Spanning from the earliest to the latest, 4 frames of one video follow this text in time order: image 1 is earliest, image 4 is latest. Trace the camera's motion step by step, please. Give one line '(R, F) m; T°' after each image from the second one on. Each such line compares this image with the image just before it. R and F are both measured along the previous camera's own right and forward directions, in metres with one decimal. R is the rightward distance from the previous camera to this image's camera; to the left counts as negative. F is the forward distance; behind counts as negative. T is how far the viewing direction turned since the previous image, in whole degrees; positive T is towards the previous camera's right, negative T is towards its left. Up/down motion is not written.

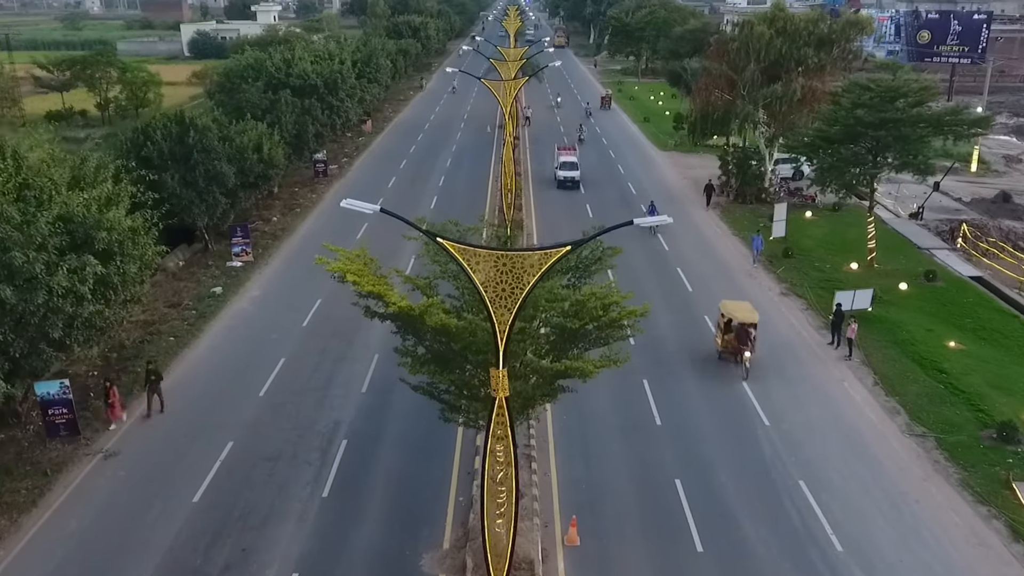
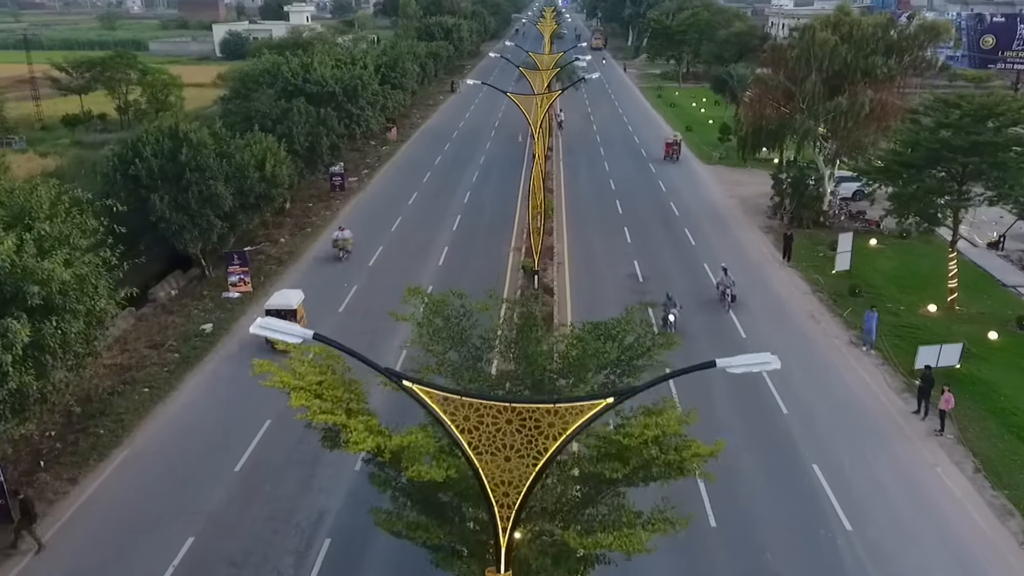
(+0.2, +3.3) m; -2°
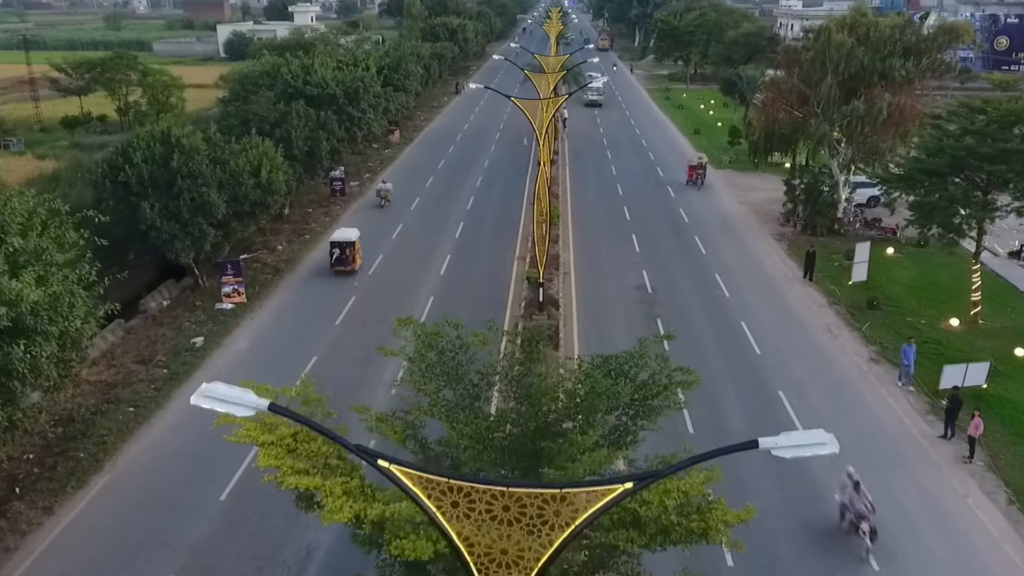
(0.0, +1.0) m; 0°
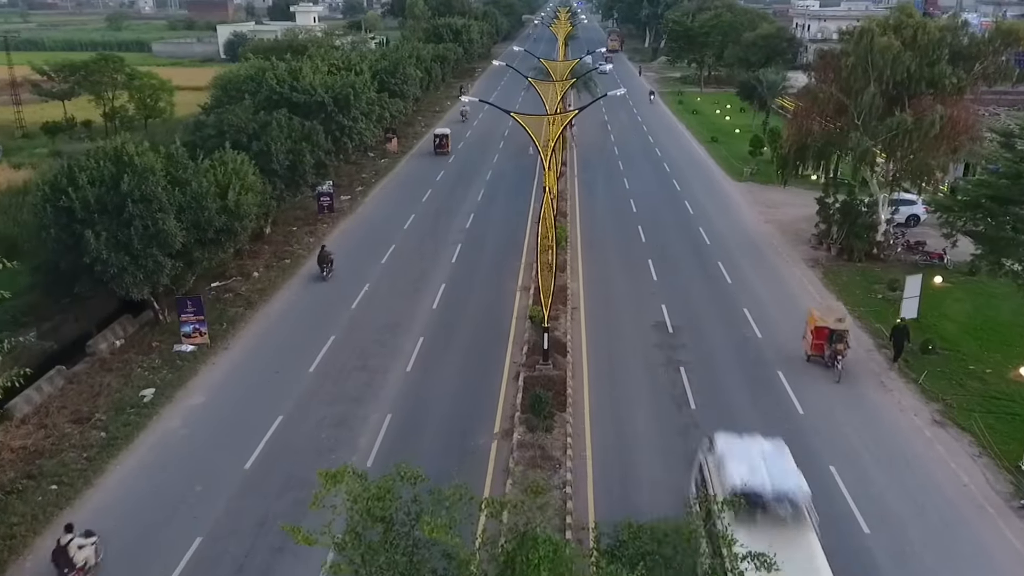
(+0.2, +3.3) m; -1°
